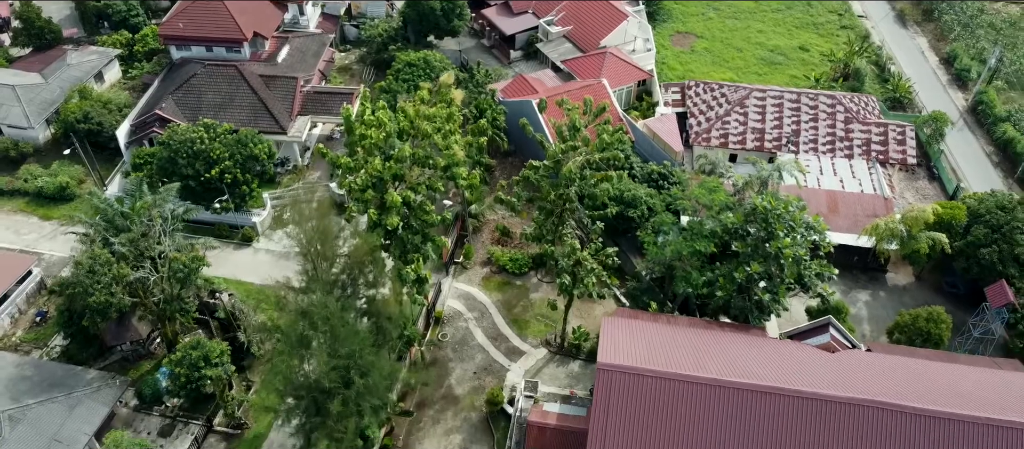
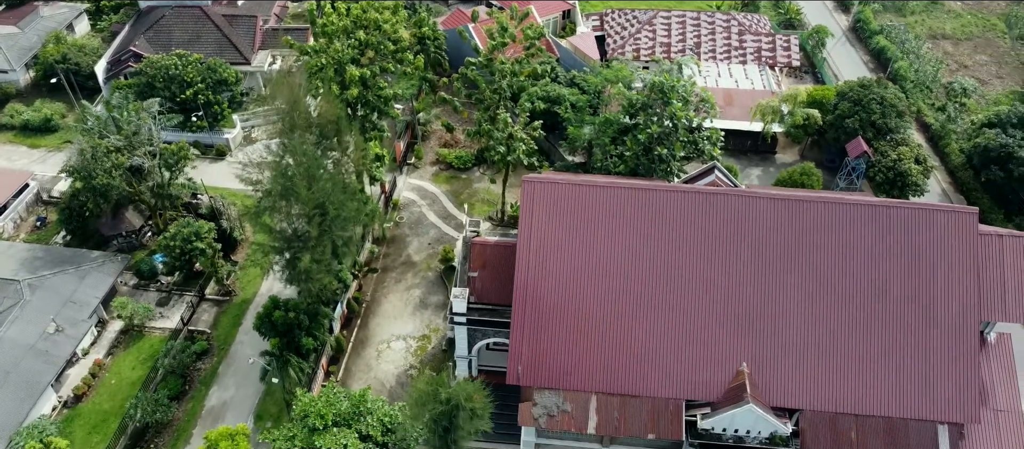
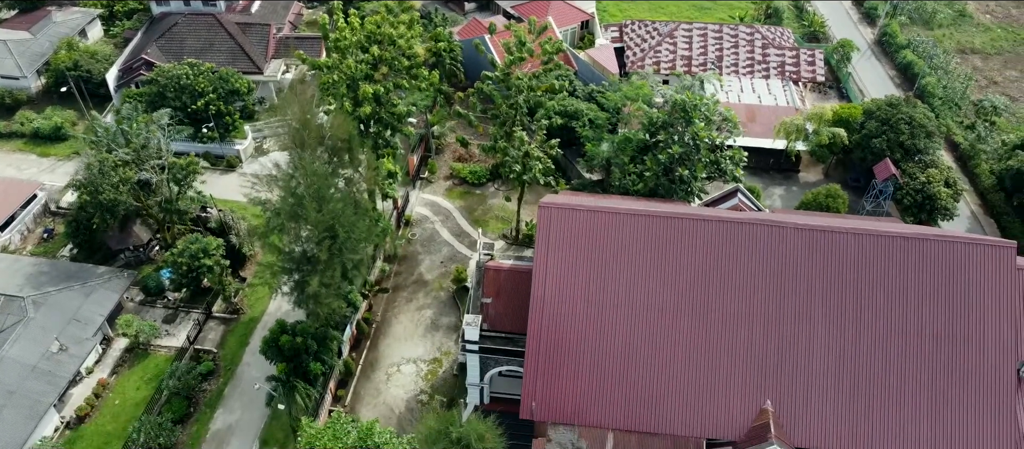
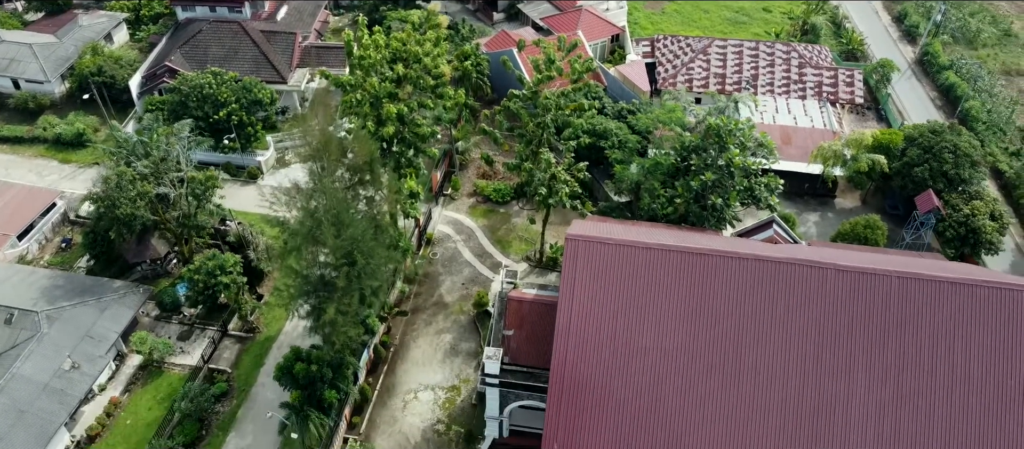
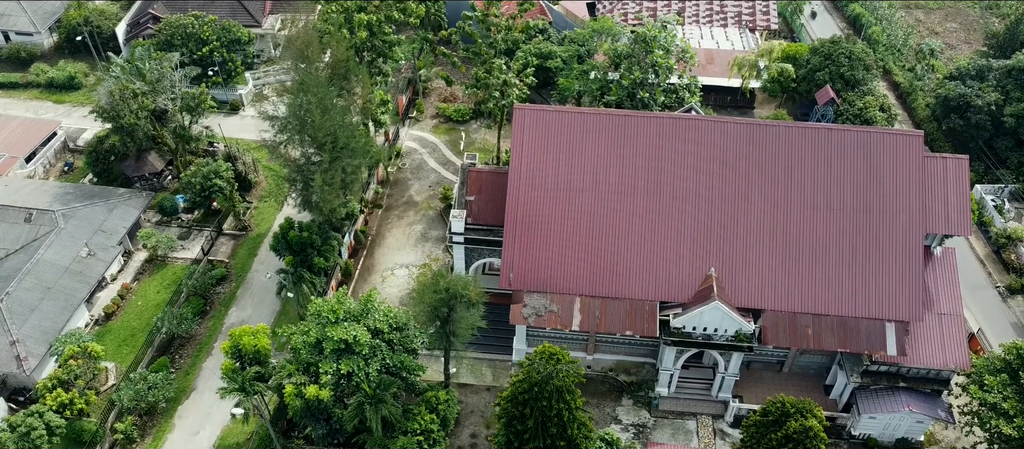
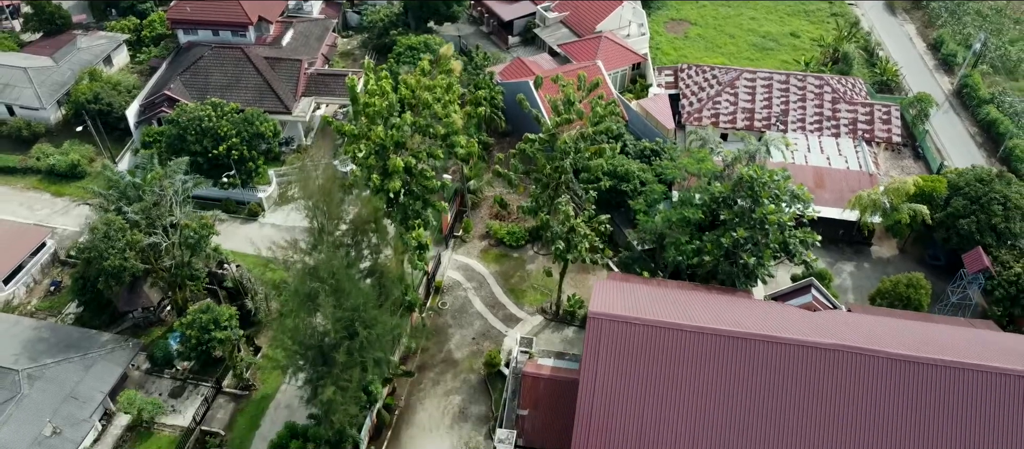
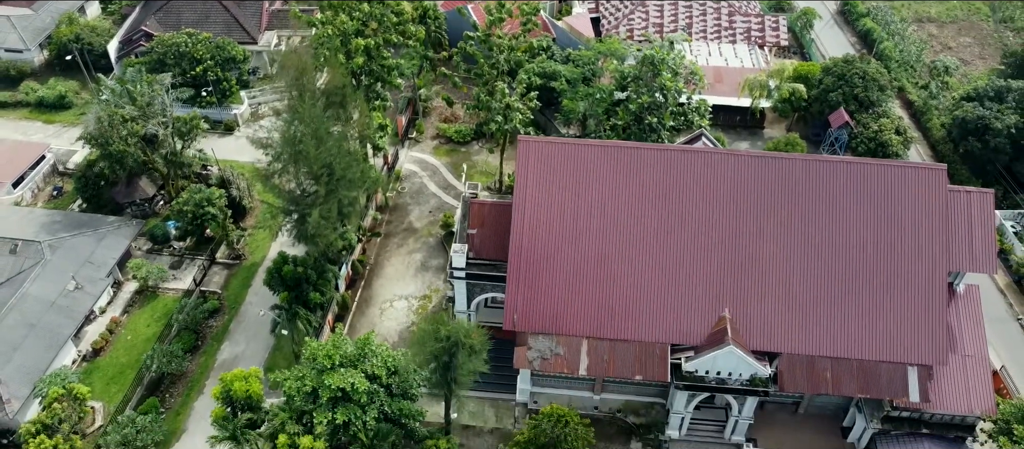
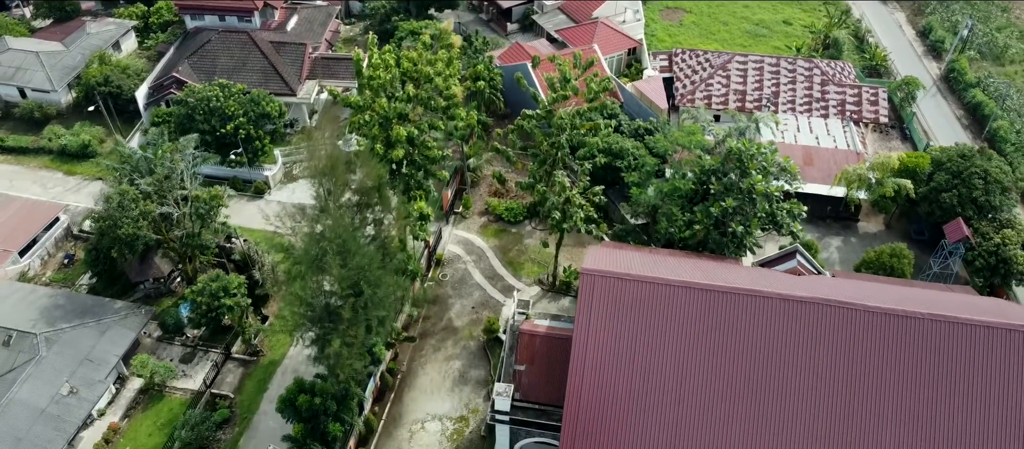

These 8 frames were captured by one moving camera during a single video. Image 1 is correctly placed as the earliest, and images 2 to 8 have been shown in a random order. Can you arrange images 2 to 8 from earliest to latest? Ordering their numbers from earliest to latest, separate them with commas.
6, 8, 4, 3, 2, 7, 5
